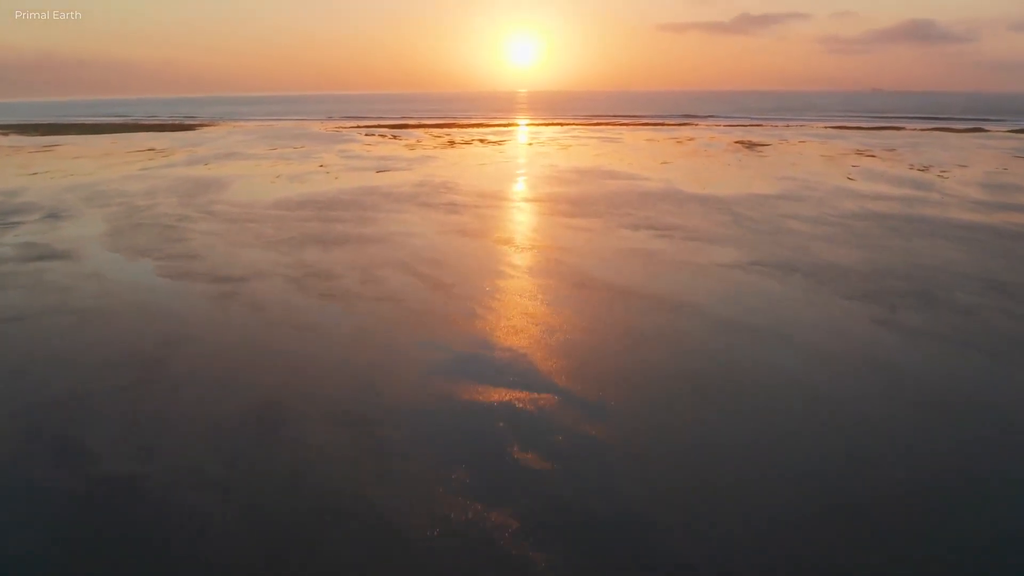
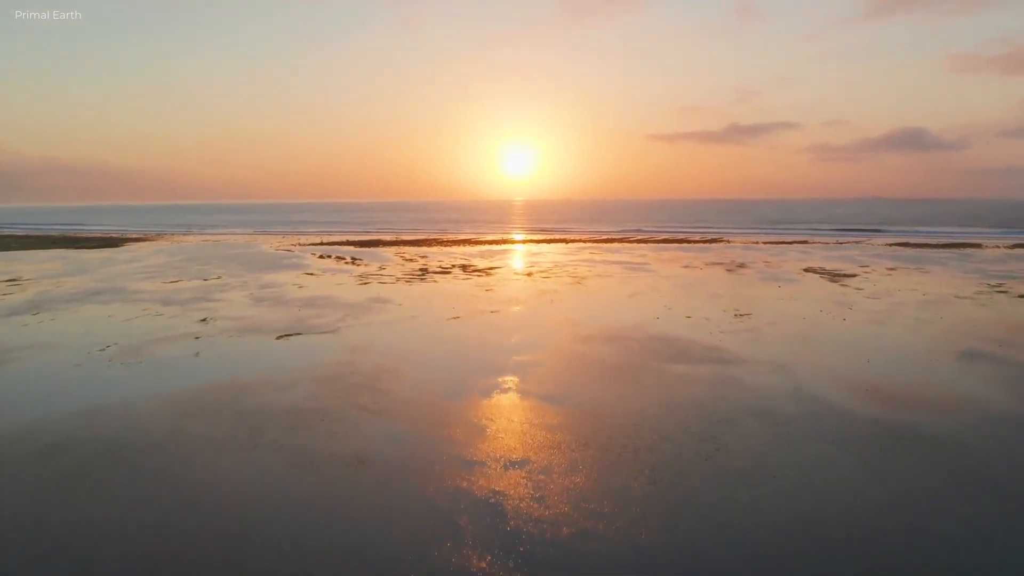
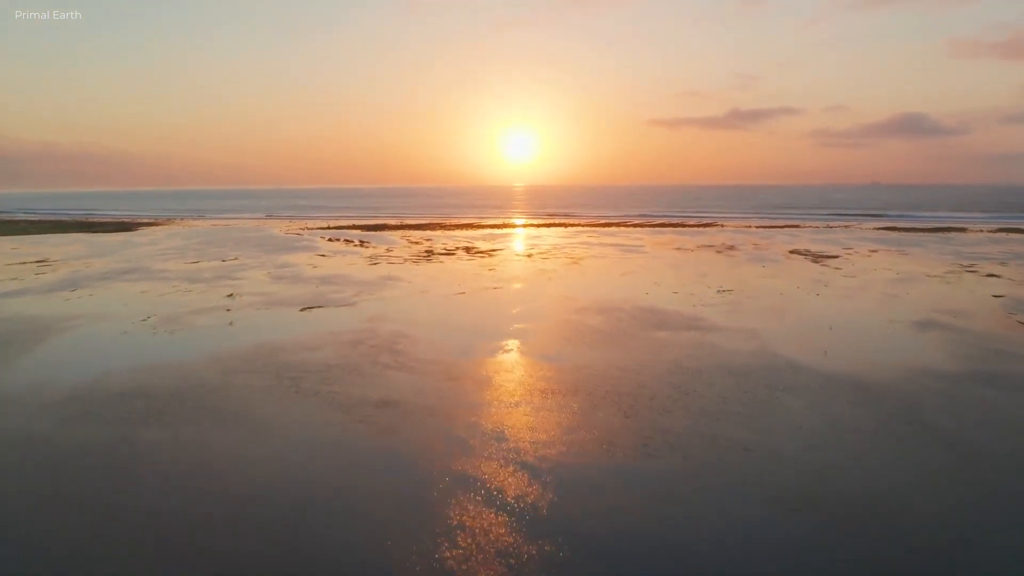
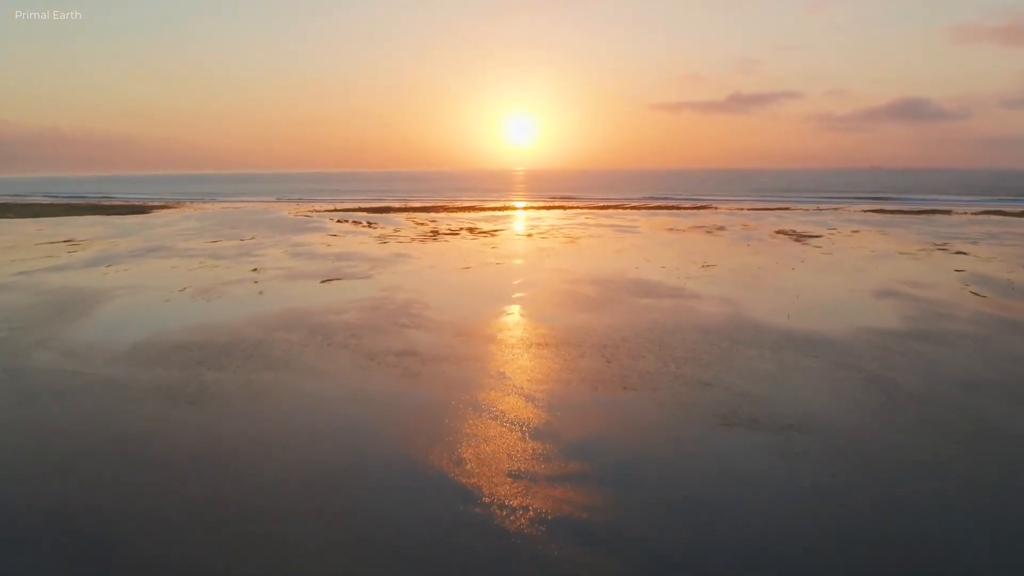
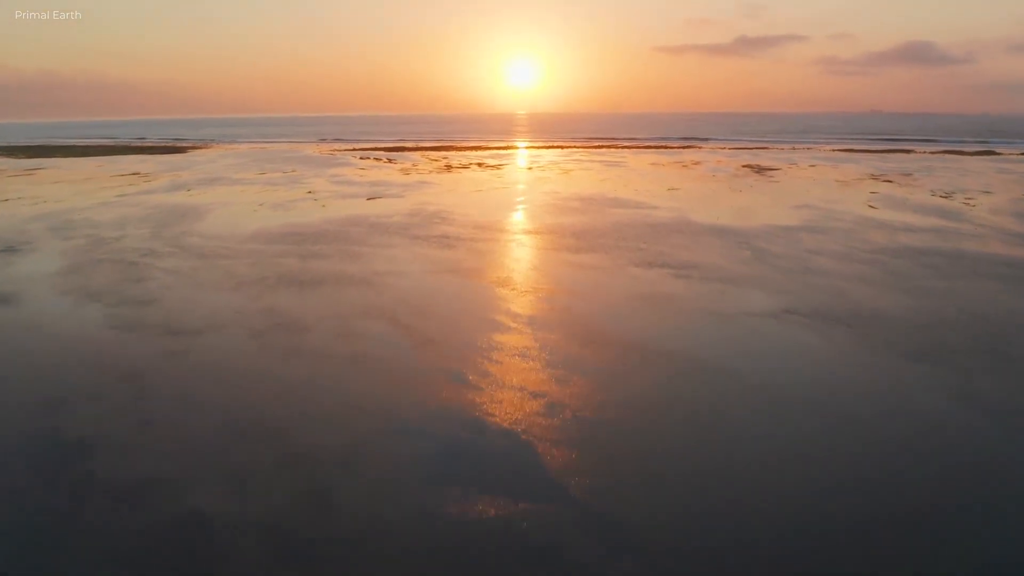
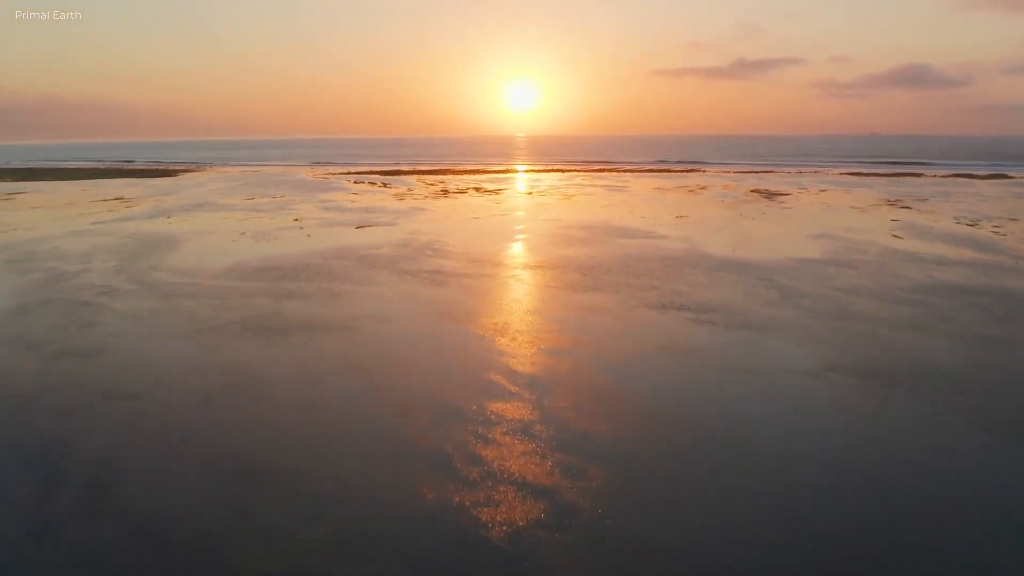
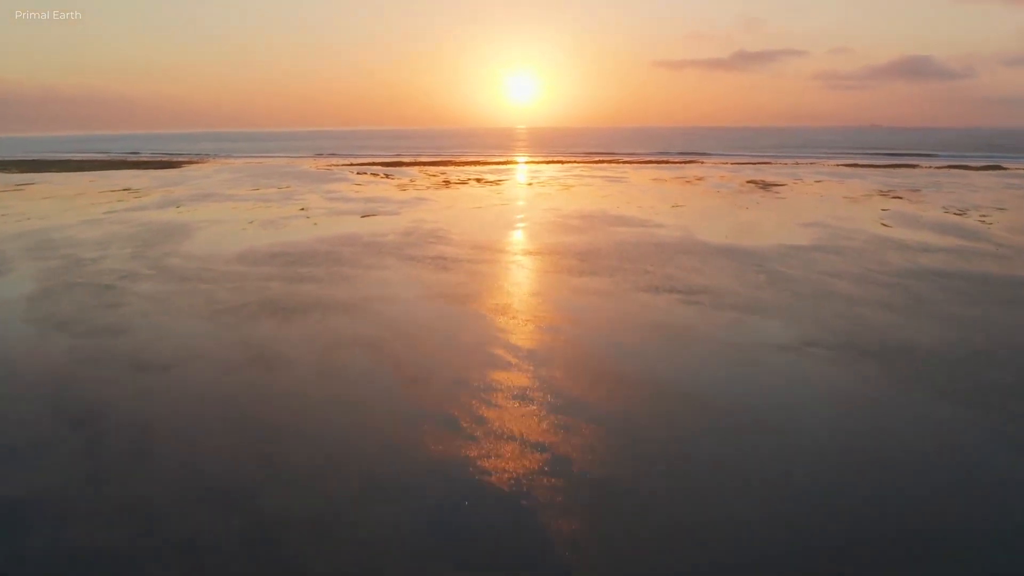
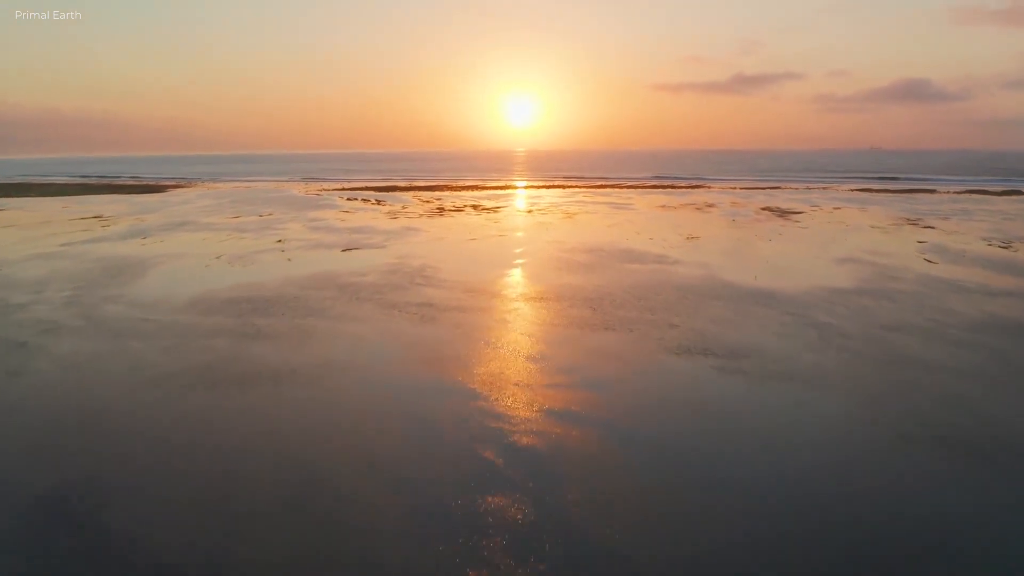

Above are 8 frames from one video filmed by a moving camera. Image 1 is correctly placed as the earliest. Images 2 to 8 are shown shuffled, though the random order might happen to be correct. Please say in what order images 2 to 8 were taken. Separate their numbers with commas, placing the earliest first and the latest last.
5, 7, 6, 8, 4, 3, 2
